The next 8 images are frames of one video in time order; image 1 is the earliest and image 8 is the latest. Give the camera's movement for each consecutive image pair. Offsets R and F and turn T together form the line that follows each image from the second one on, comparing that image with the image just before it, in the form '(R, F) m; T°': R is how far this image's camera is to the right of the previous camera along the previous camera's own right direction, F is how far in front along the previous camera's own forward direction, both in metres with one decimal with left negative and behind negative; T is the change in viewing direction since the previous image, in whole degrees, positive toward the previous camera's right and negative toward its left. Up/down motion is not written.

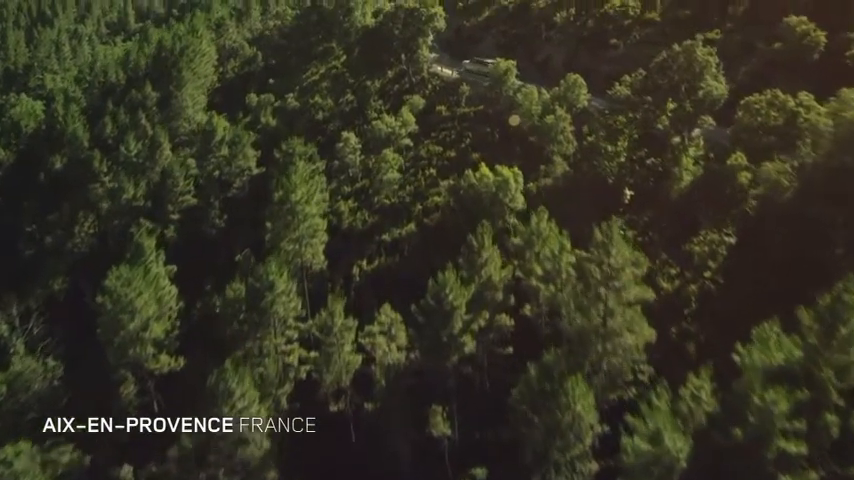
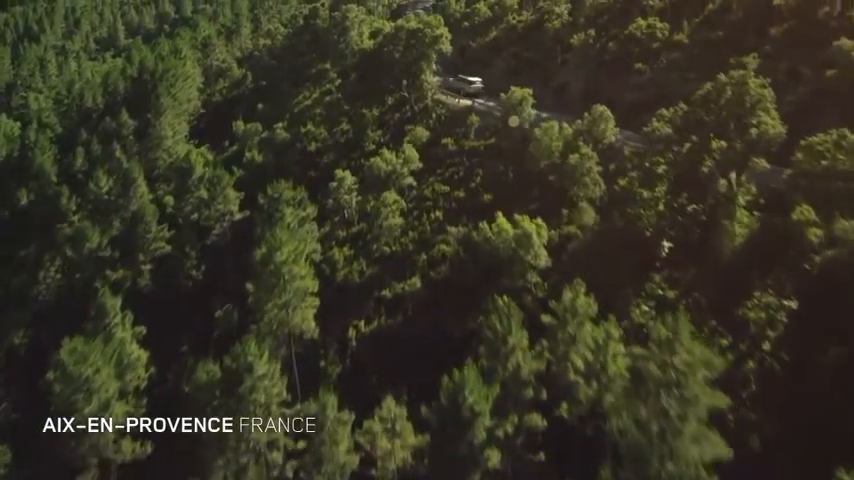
(-0.5, +7.0) m; 0°
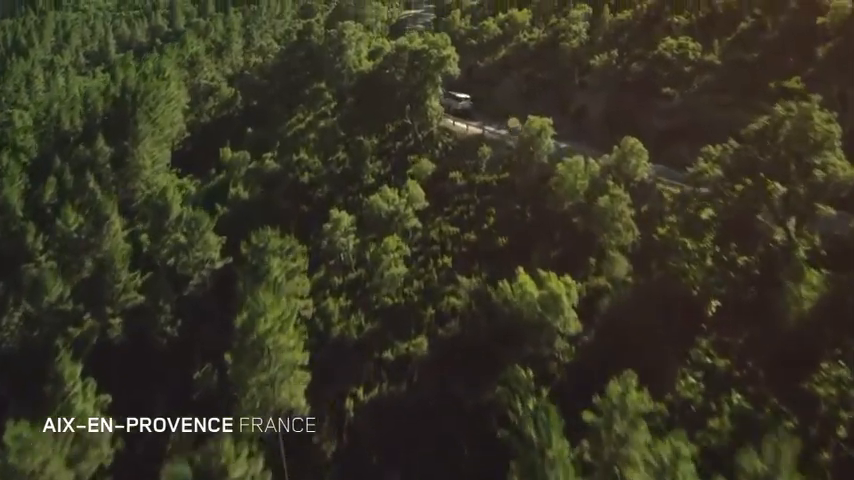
(-0.5, +6.2) m; 0°
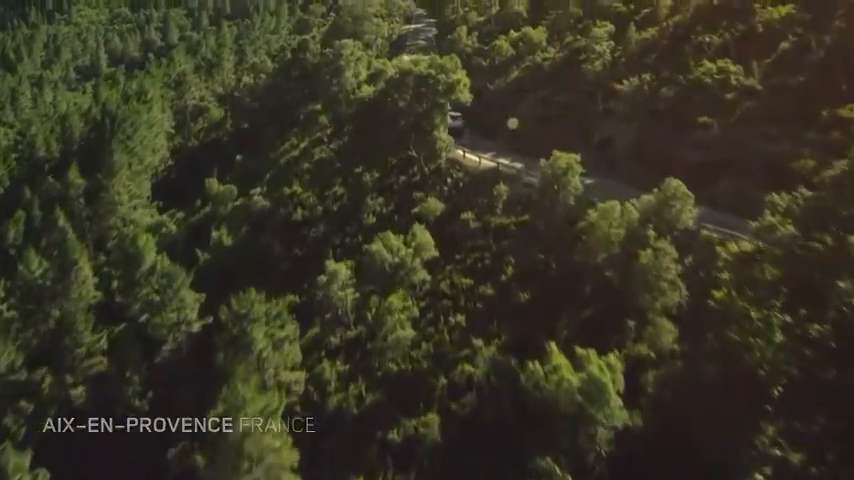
(-0.5, +6.1) m; 0°
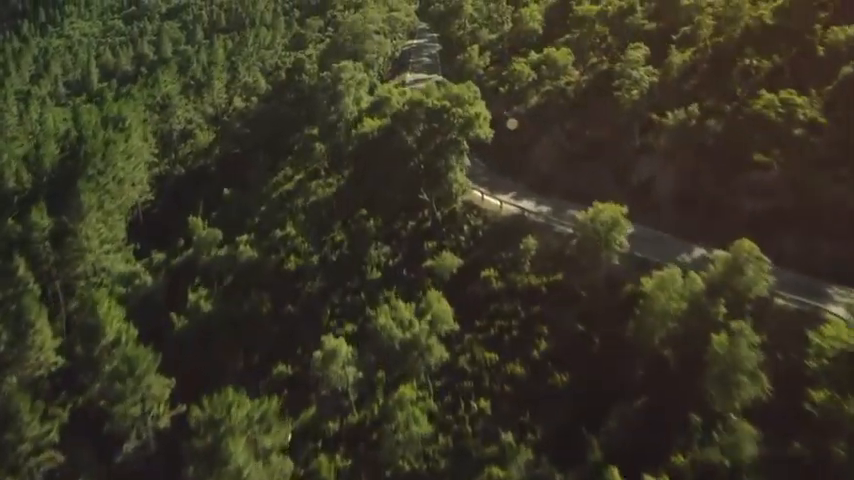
(-0.7, +6.8) m; 0°
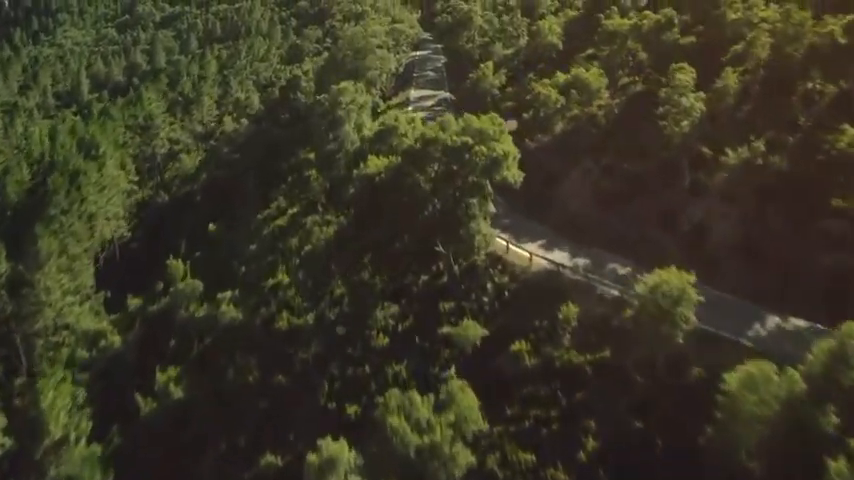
(-0.7, +6.8) m; 0°
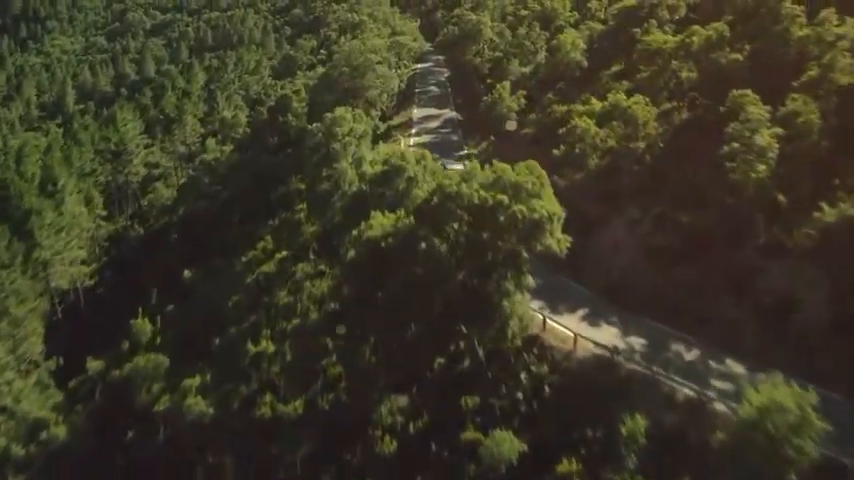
(-0.7, +7.5) m; 0°
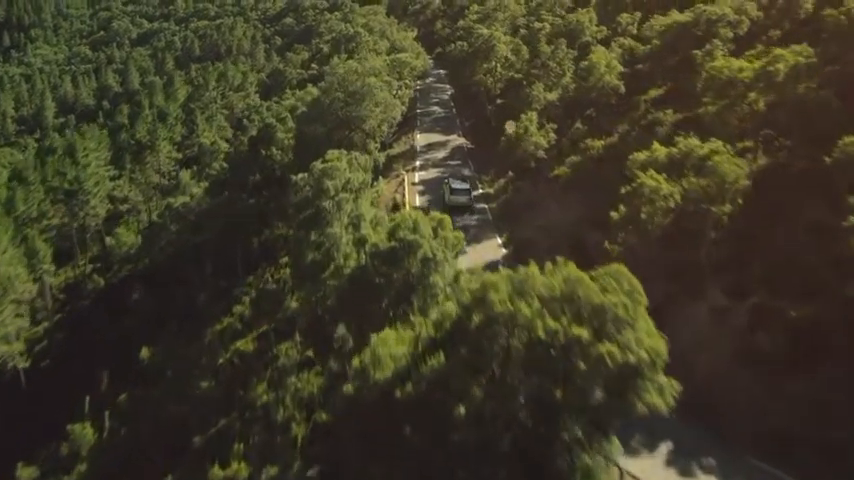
(-0.8, +8.9) m; 0°
